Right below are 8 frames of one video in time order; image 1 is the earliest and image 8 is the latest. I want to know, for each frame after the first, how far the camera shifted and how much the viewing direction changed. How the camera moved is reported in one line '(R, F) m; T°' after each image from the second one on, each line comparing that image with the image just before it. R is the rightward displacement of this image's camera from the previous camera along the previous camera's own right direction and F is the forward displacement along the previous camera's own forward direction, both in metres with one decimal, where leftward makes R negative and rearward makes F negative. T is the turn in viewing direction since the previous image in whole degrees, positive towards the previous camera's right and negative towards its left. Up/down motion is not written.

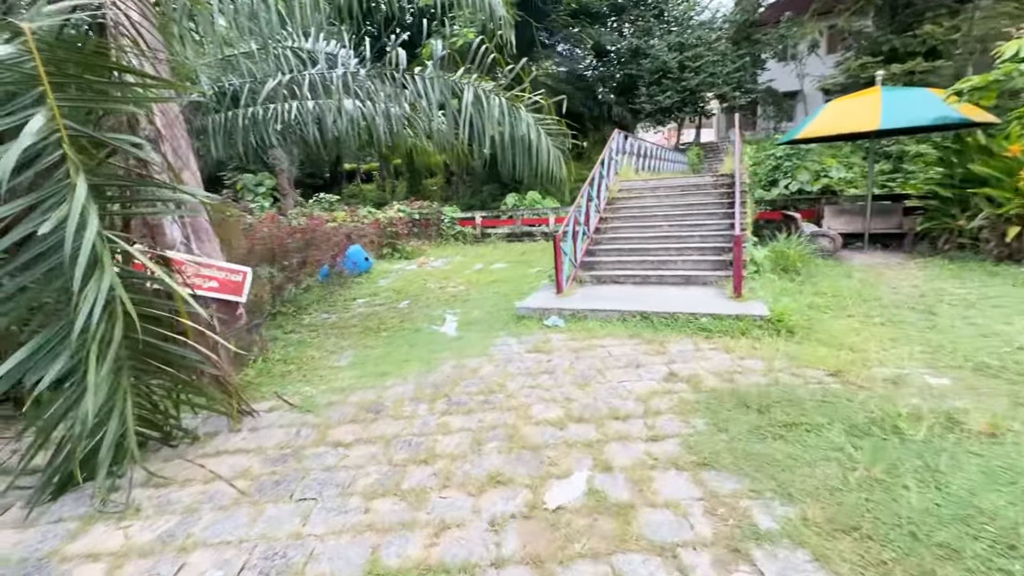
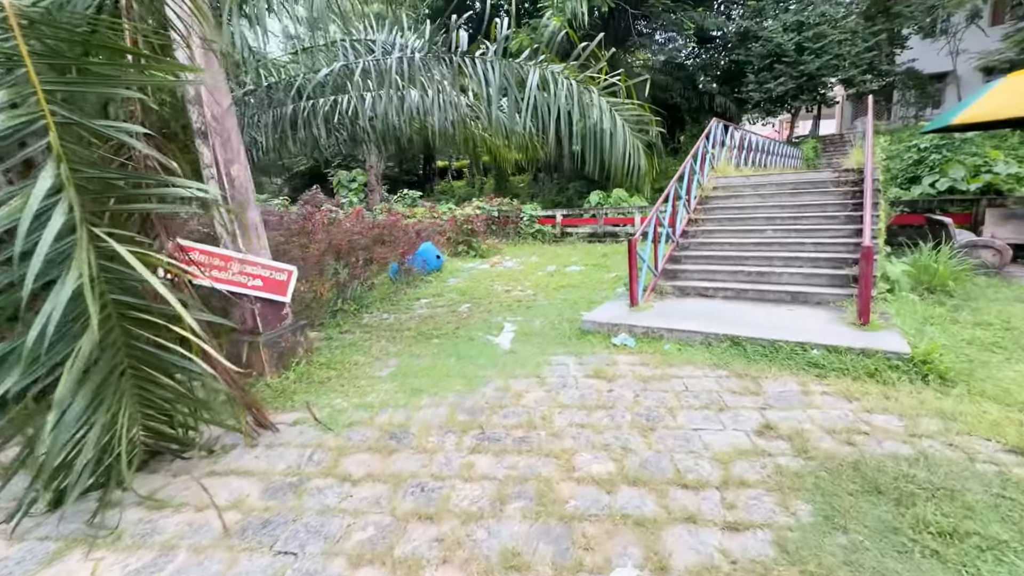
(+0.2, +0.5) m; -11°
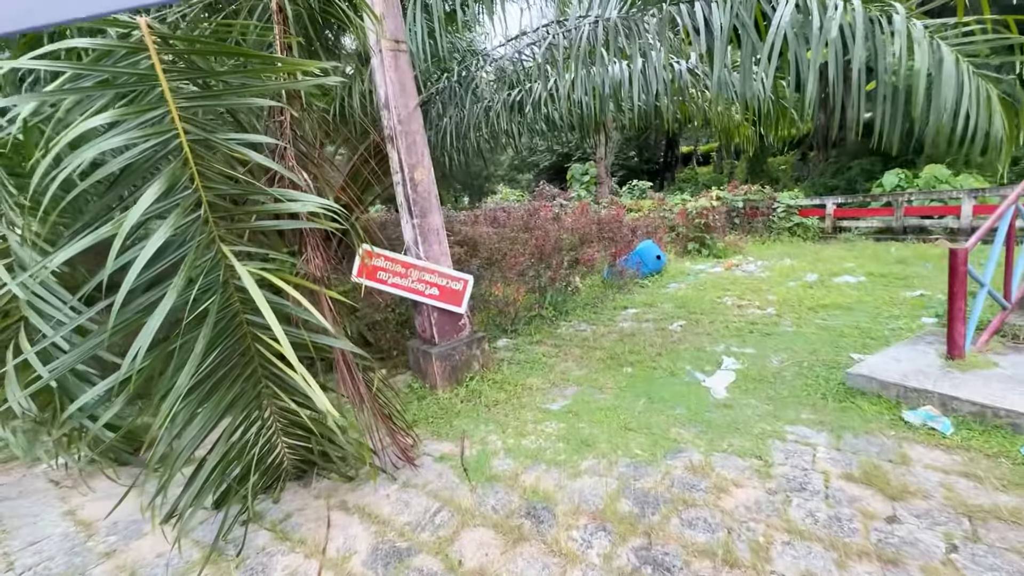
(+0.2, +0.8) m; -28°
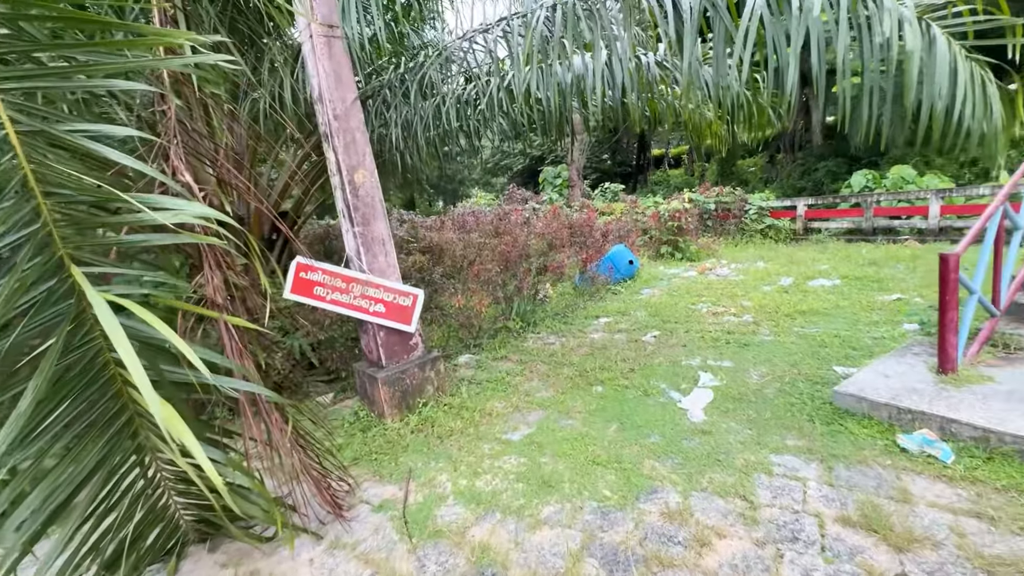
(+0.1, +0.3) m; +3°
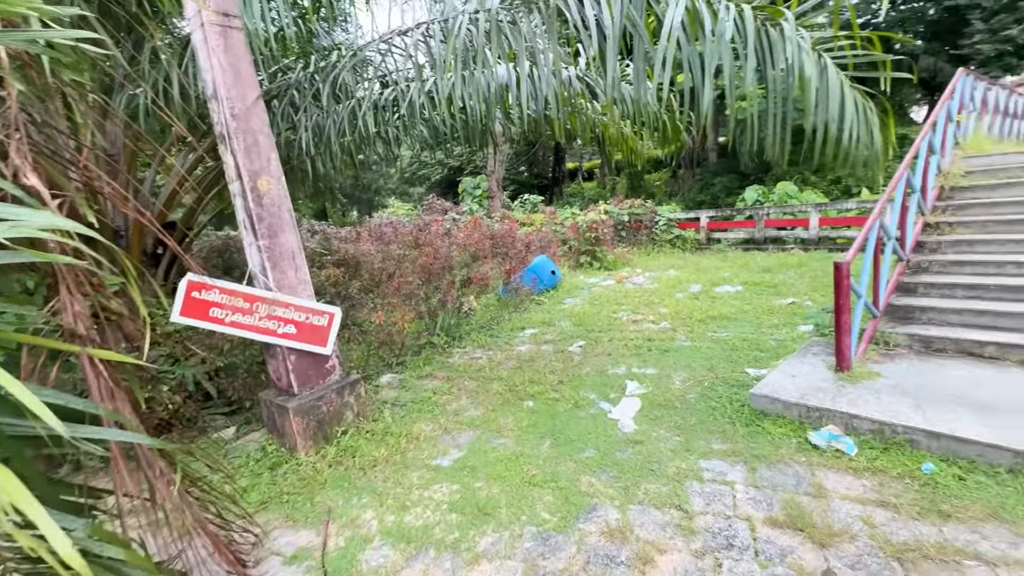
(0.0, +0.1) m; +10°
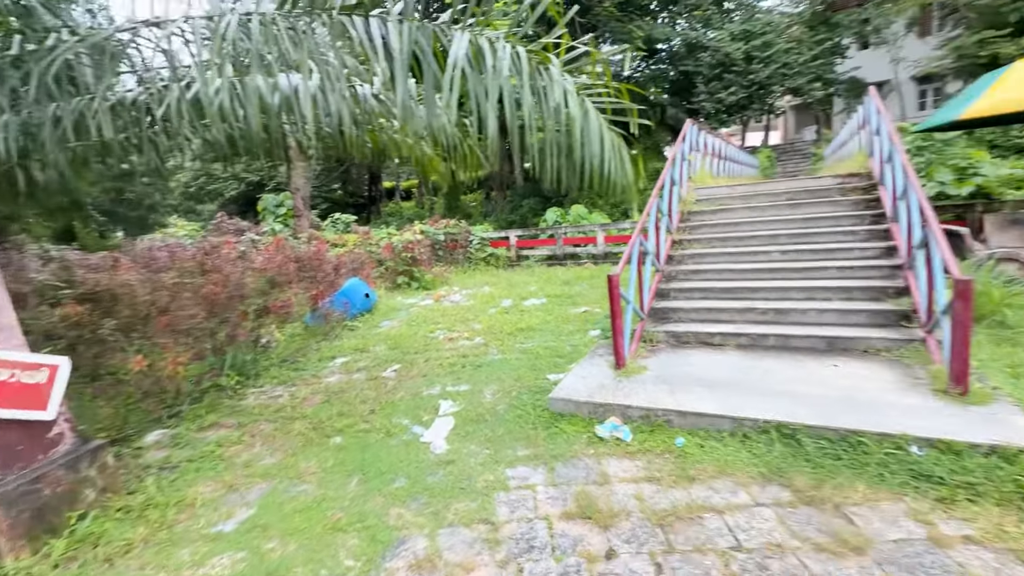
(+0.1, 0.0) m; +21°
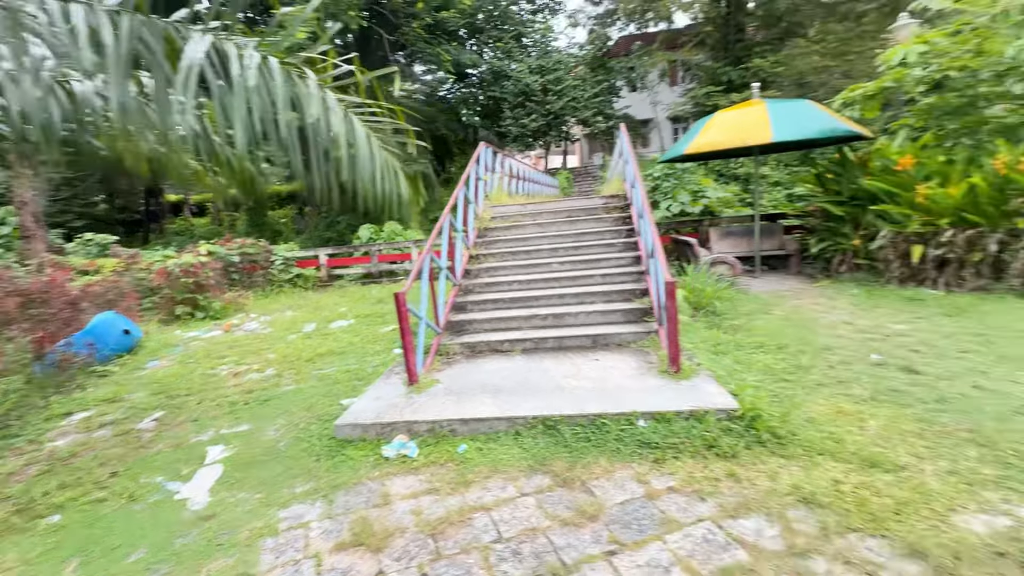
(+0.3, -0.1) m; +20°
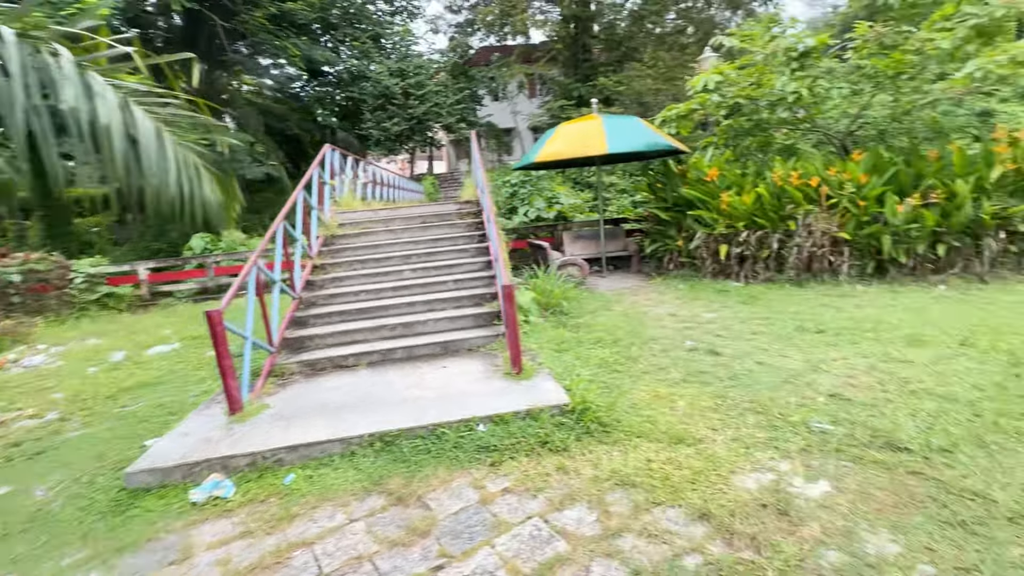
(+0.2, 0.0) m; +15°
